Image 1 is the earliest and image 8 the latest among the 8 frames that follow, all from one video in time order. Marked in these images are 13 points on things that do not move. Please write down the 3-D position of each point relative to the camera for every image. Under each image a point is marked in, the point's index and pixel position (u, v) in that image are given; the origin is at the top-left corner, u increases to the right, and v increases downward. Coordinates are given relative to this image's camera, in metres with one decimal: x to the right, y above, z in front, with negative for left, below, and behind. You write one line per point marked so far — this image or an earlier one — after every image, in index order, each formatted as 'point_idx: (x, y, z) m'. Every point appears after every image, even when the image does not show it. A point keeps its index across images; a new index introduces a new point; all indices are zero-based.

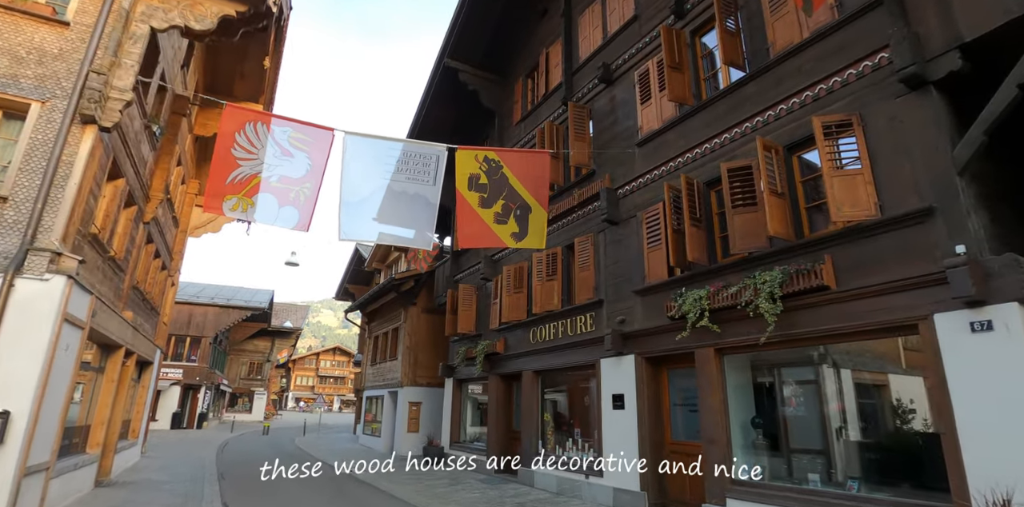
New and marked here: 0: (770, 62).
0: (+3.8, +2.8, +8.1) m
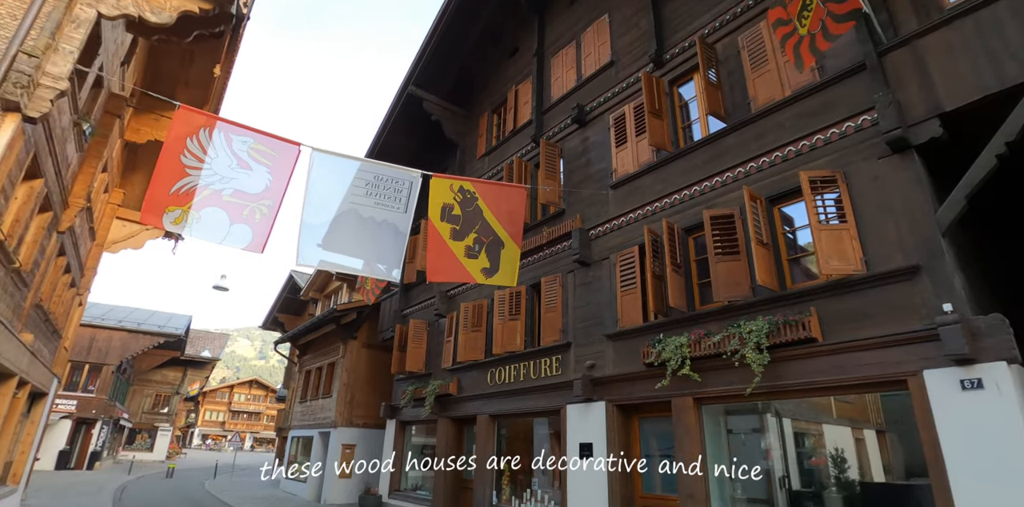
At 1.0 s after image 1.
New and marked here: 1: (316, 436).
0: (+3.6, +2.1, +8.2) m
1: (-6.6, -6.2, +18.4) m
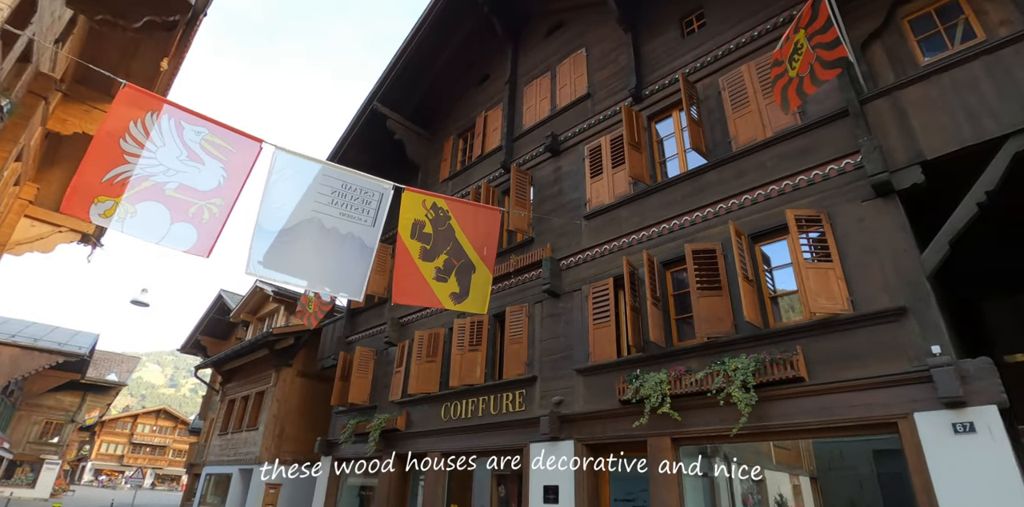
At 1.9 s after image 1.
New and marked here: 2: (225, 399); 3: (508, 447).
0: (+3.4, +1.5, +8.3) m
1: (-8.4, -6.7, +16.6) m
2: (-10.5, -5.3, +19.9) m
3: (-0.1, -3.3, +9.3) m
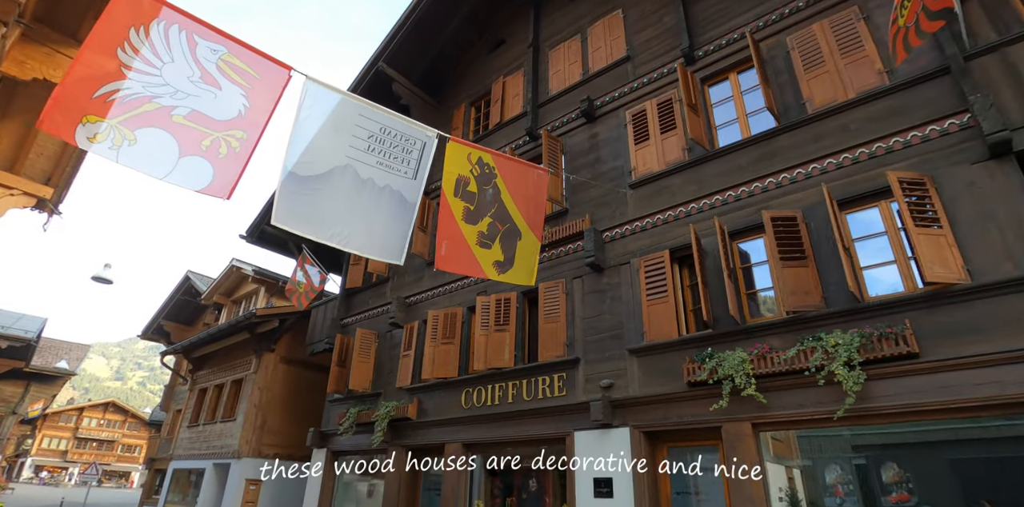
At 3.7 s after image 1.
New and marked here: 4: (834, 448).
0: (+4.1, +1.9, +7.6) m
1: (-8.4, -5.9, +15.1) m
2: (-10.6, -4.5, +18.2) m
3: (+0.5, -2.8, +8.4) m
4: (+3.6, -2.2, +6.2) m
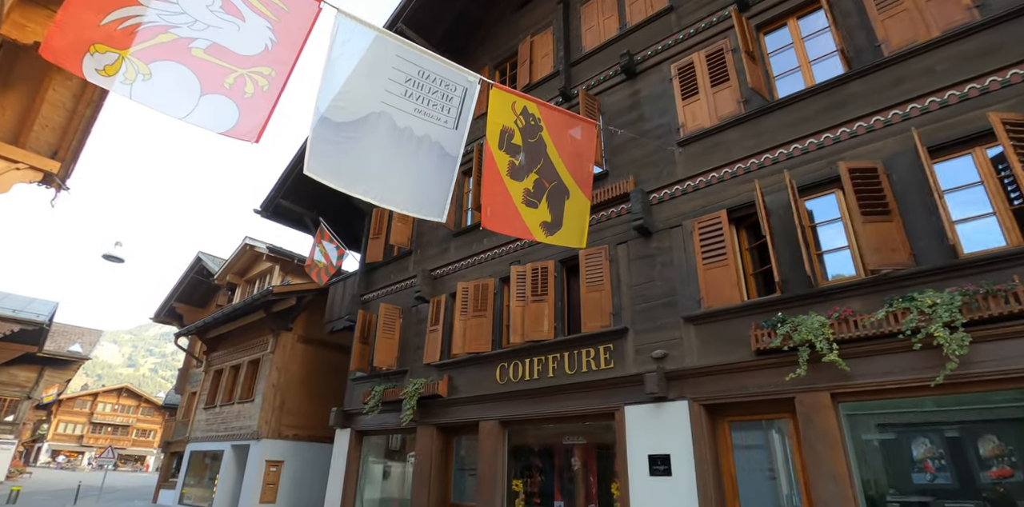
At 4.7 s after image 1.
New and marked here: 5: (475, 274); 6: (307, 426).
0: (+4.7, +2.5, +6.9) m
1: (-7.7, -5.3, +14.7) m
2: (-9.9, -3.8, +17.8) m
3: (+1.2, -2.3, +7.9) m
4: (+4.2, -1.7, +5.6) m
5: (-0.7, -0.4, +10.4) m
6: (-5.5, -4.6, +14.6) m
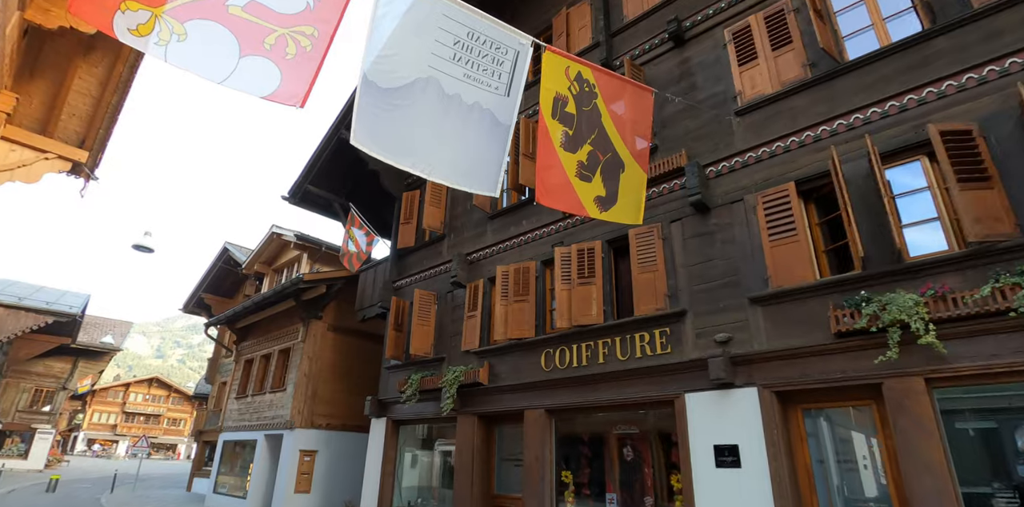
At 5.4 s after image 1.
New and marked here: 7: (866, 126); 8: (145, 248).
0: (+5.3, +2.8, +6.2) m
1: (-6.7, -5.0, +14.6) m
2: (-8.9, -3.5, +17.7) m
3: (+1.9, -2.0, +7.4) m
4: (+4.8, -1.4, +5.0) m
5: (0.0, -0.1, +10.0) m
6: (-4.6, -4.3, +14.4) m
7: (+4.3, +1.6, +6.6) m
8: (-10.5, +0.2, +15.6) m
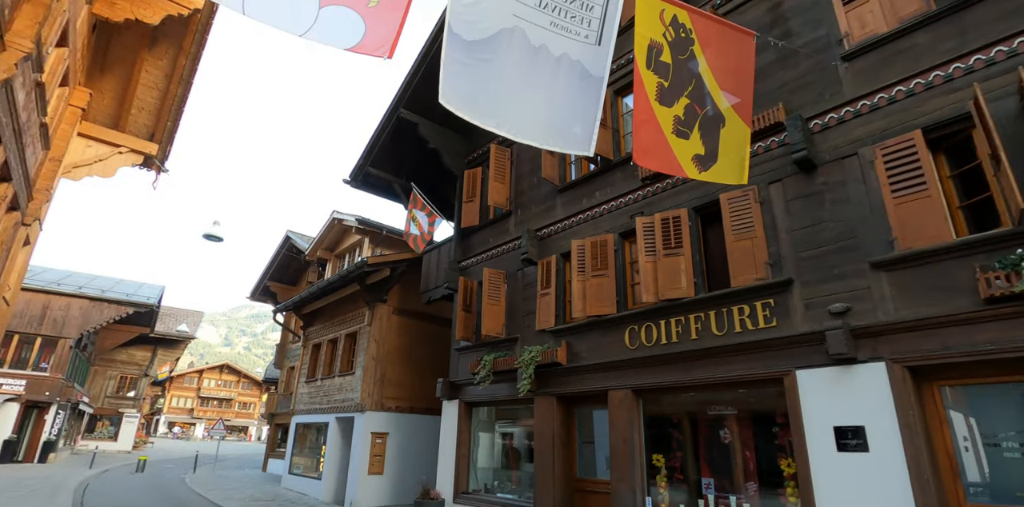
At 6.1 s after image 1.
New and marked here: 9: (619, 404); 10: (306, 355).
0: (+6.2, +3.3, +5.1) m
1: (-4.8, -4.6, +14.7) m
2: (-6.8, -3.0, +18.0) m
3: (+3.0, -1.6, +6.8) m
4: (+5.7, -1.0, +4.1) m
5: (+1.3, +0.4, +9.4) m
6: (-2.7, -3.8, +14.3) m
7: (+5.2, +2.0, +5.7) m
8: (-8.7, +0.5, +16.0) m
9: (+1.6, -2.3, +8.1) m
10: (-6.9, -3.4, +18.1) m
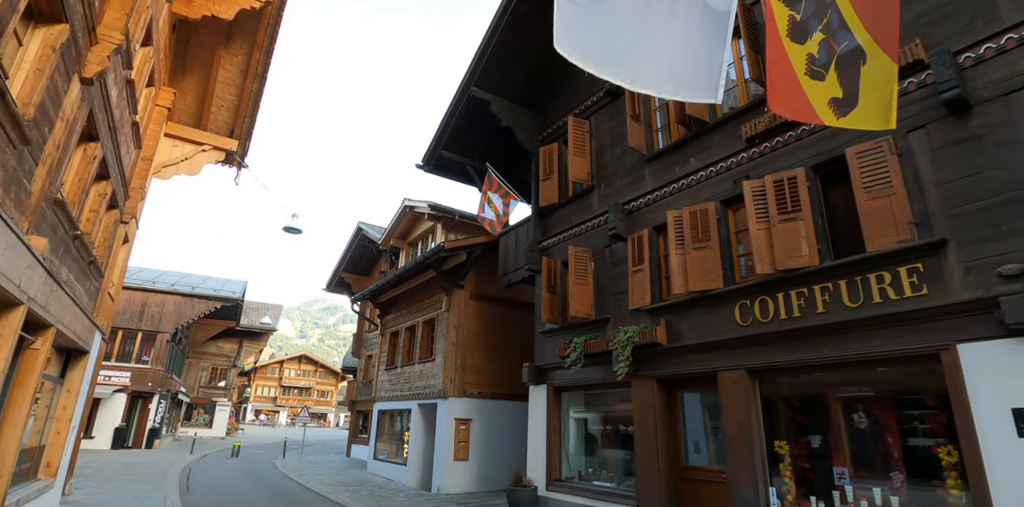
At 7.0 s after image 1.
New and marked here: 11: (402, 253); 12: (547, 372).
0: (+7.0, +3.8, +3.9) m
1: (-2.6, -4.2, +14.8) m
2: (-4.2, -2.7, +18.2) m
3: (+4.2, -1.1, +5.9) m
4: (+6.6, -0.5, +3.0) m
5: (+2.8, +0.9, +8.7) m
6: (-0.6, -3.4, +14.1) m
7: (+6.1, +2.5, +4.5) m
8: (-6.5, +0.7, +16.3) m
9: (+3.0, -1.8, +7.4) m
10: (-4.3, -3.0, +18.3) m
11: (-3.9, 0.0, +19.3) m
12: (+0.7, -2.3, +10.7) m
